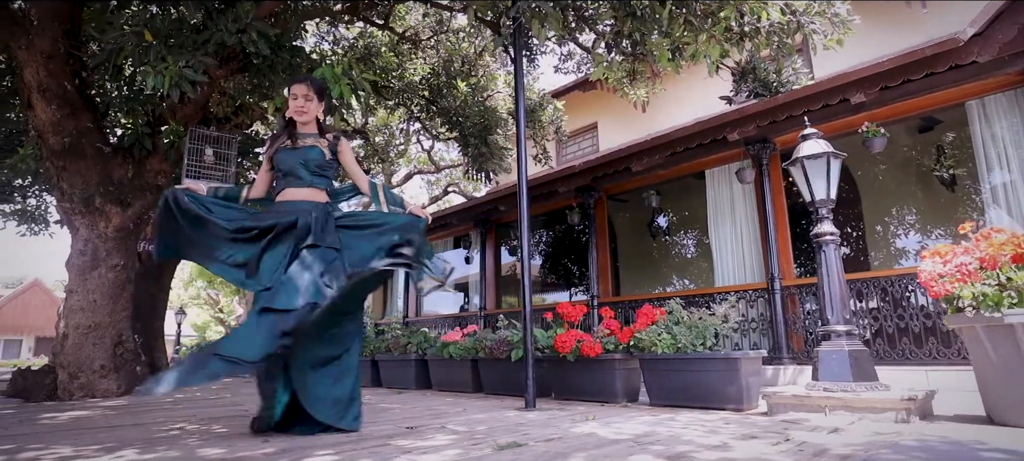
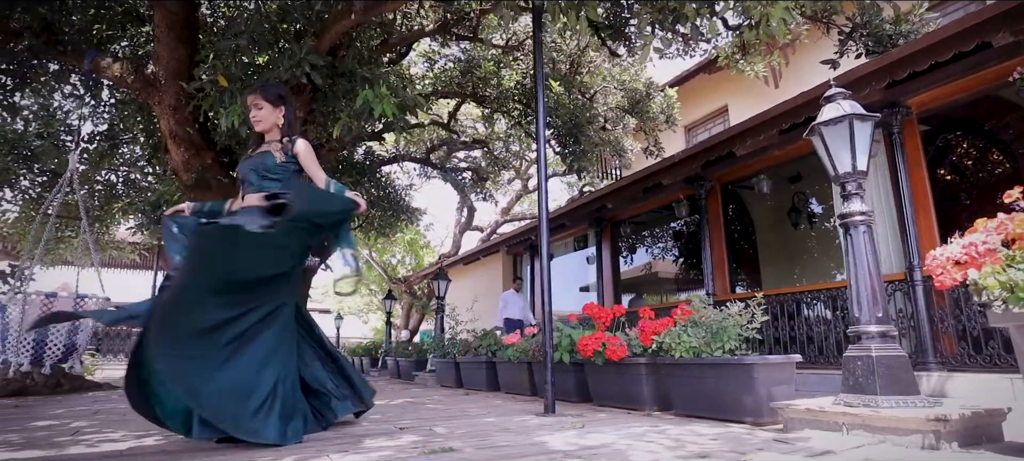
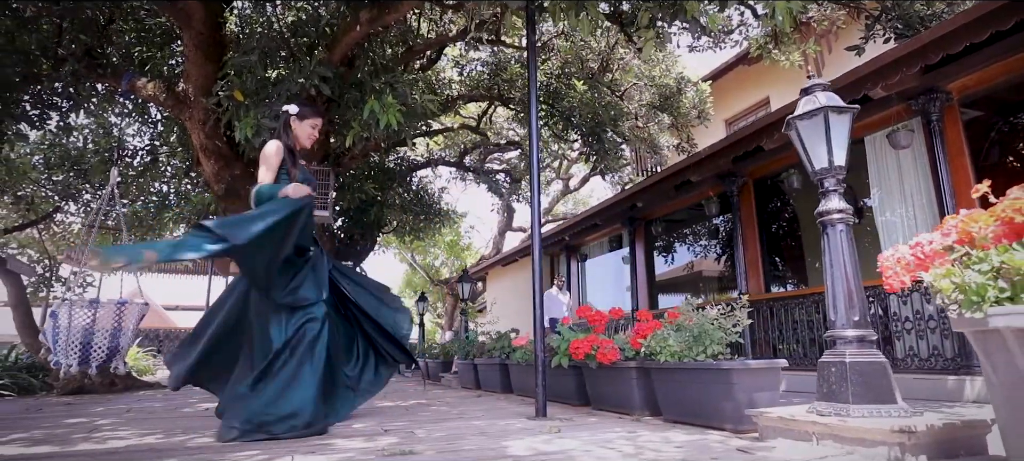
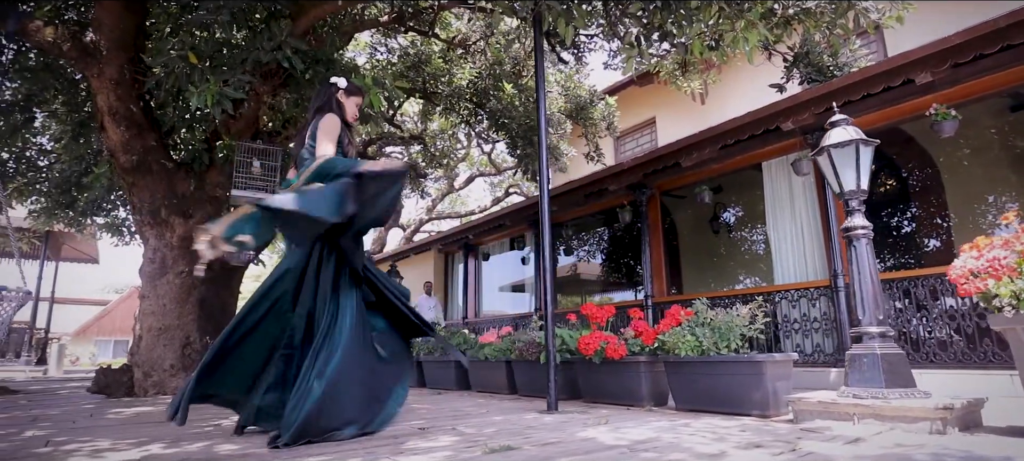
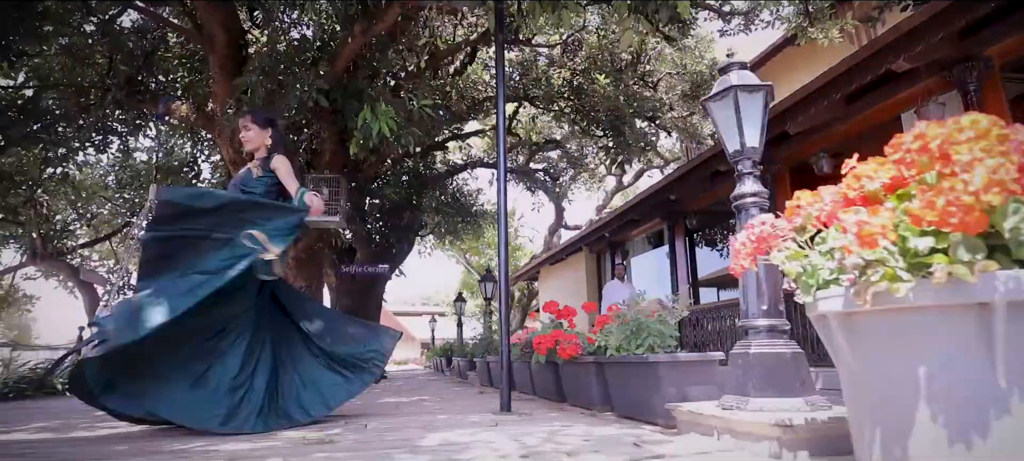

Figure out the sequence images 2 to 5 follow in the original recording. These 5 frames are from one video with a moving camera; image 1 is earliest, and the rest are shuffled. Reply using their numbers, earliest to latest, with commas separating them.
4, 2, 3, 5
